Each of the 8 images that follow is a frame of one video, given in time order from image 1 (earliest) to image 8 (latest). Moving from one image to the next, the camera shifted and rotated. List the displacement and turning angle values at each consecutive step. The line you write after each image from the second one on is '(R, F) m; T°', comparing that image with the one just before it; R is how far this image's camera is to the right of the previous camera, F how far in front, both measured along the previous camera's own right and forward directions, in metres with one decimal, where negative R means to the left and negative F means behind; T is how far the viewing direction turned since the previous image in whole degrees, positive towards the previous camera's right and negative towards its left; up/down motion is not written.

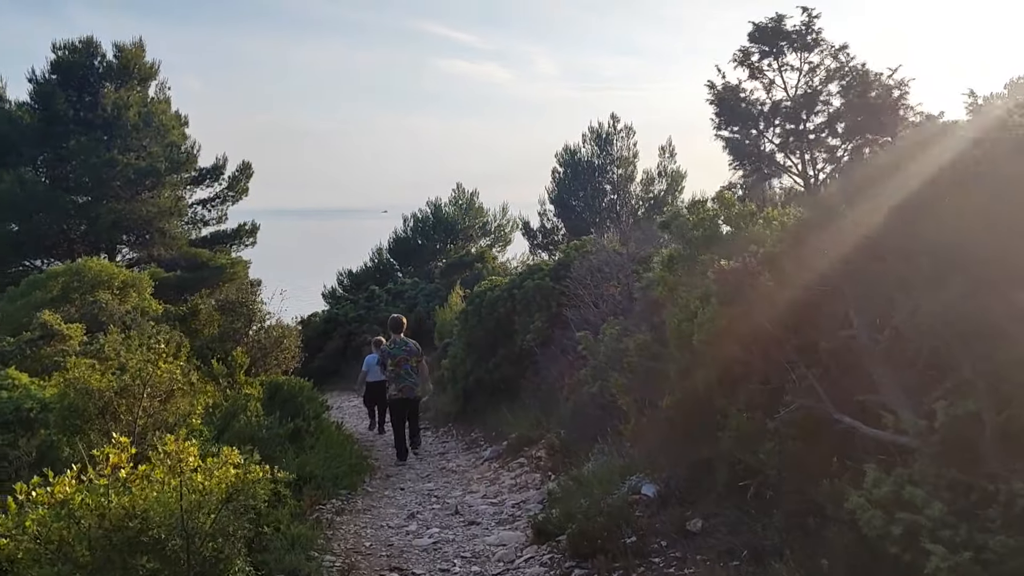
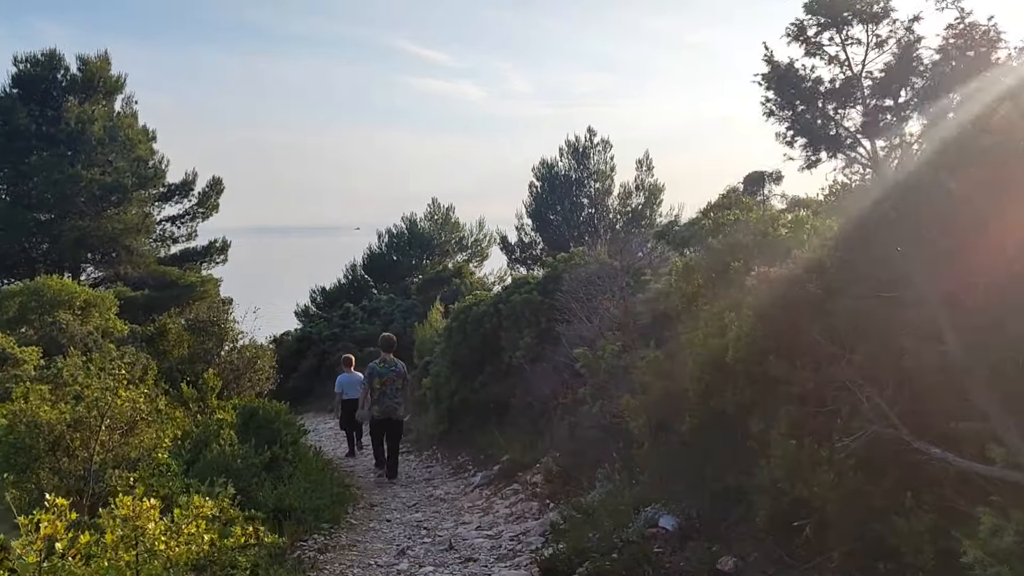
(-0.2, +0.5) m; +2°
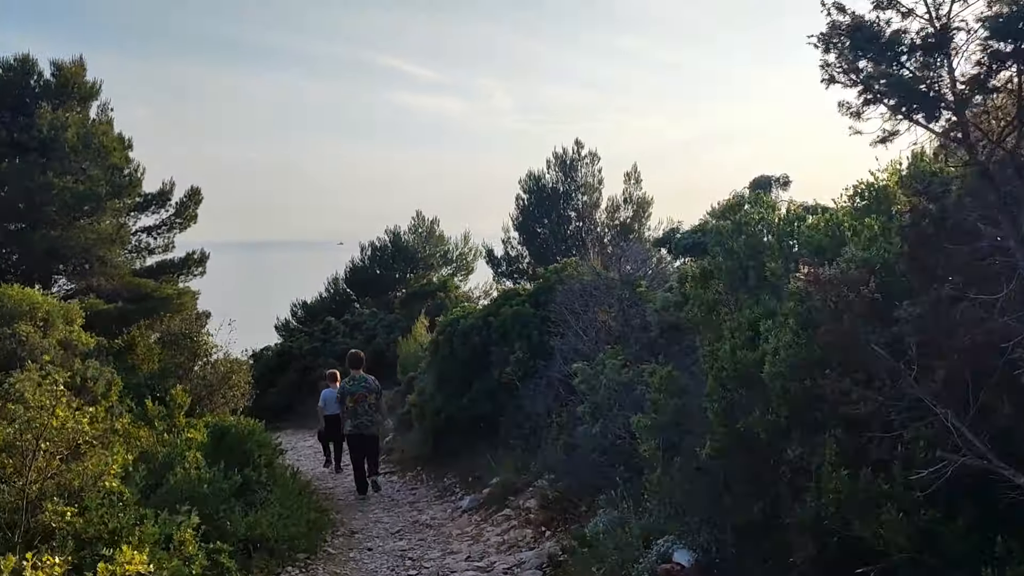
(-0.1, +0.5) m; +1°
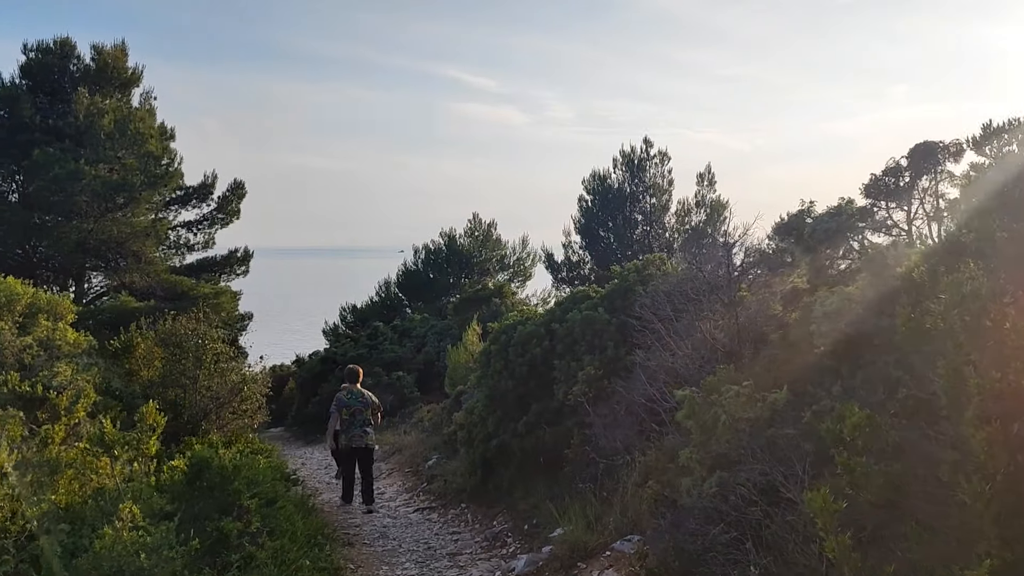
(-0.1, +1.8) m; -4°
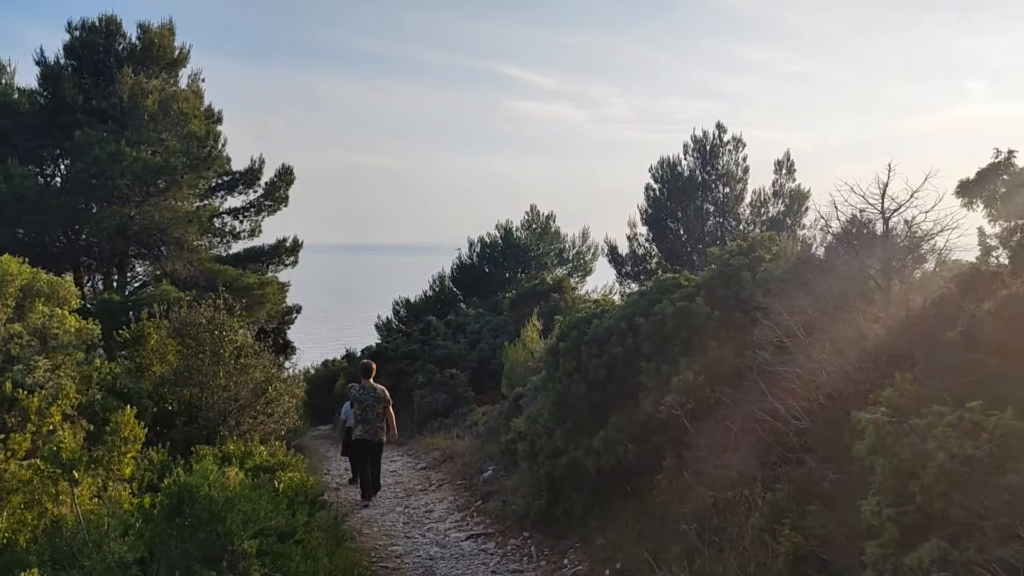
(-0.2, +1.5) m; -4°
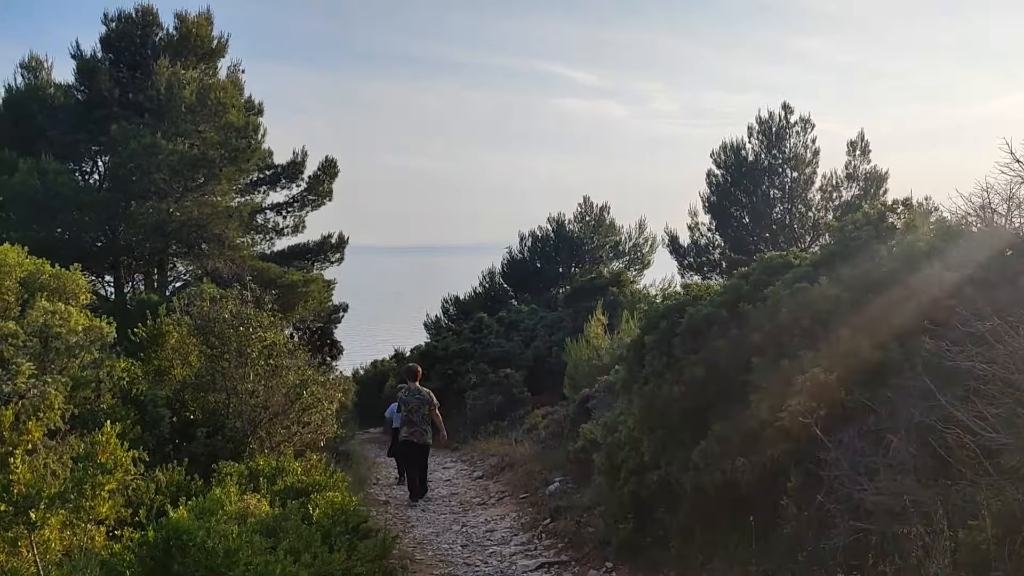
(-0.2, +1.1) m; -3°
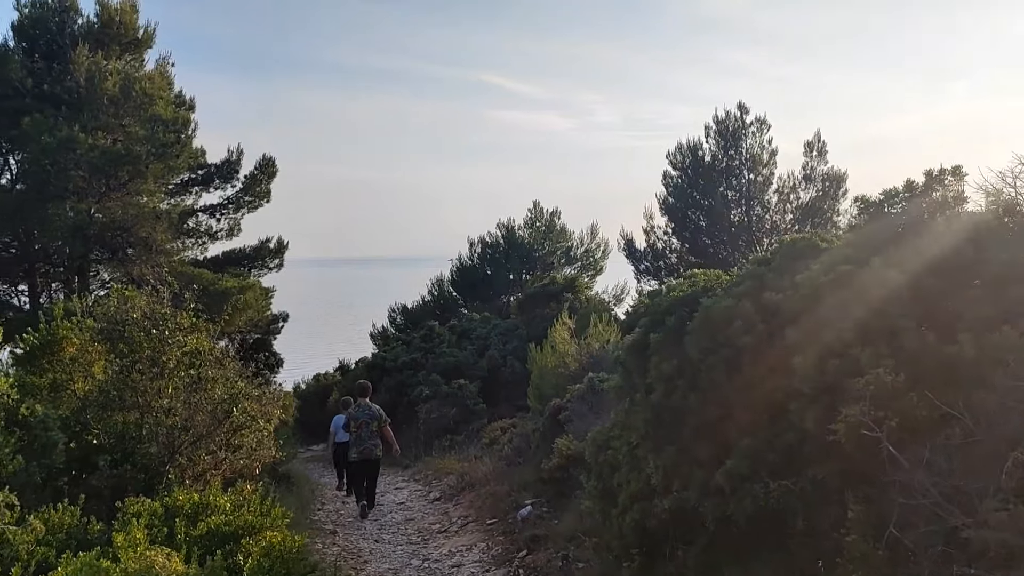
(-0.2, +1.0) m; +4°
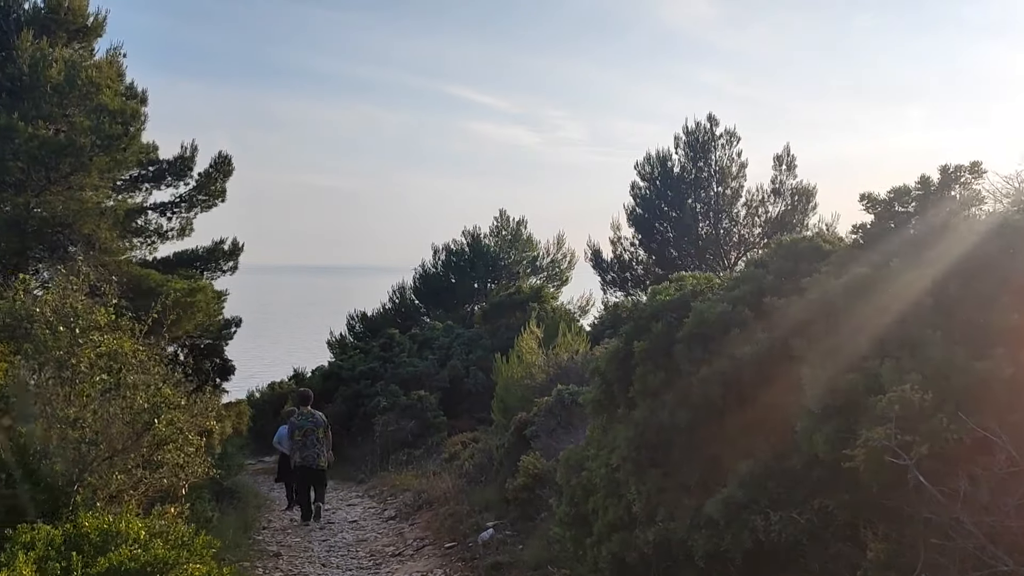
(0.0, +0.6) m; +2°
